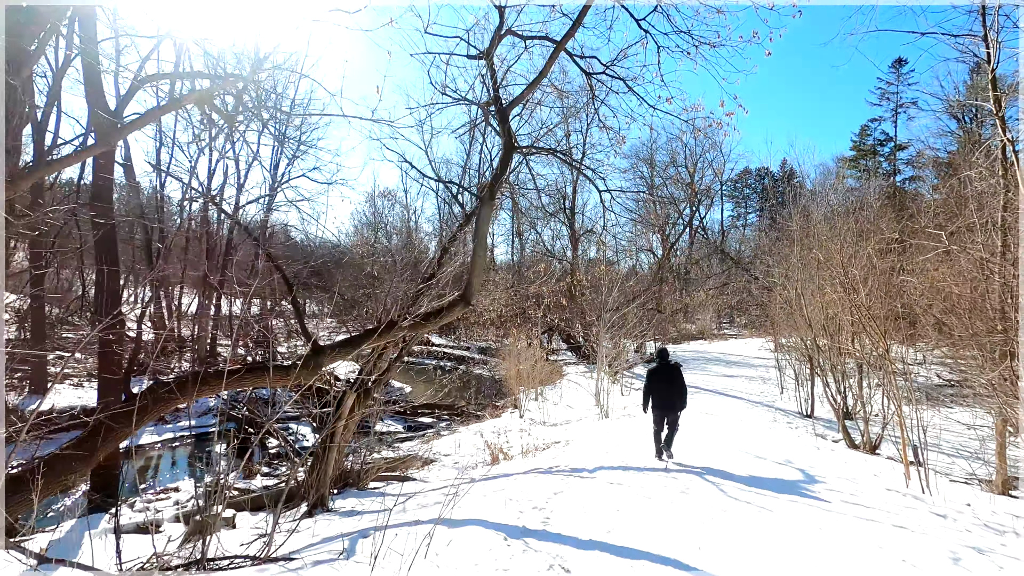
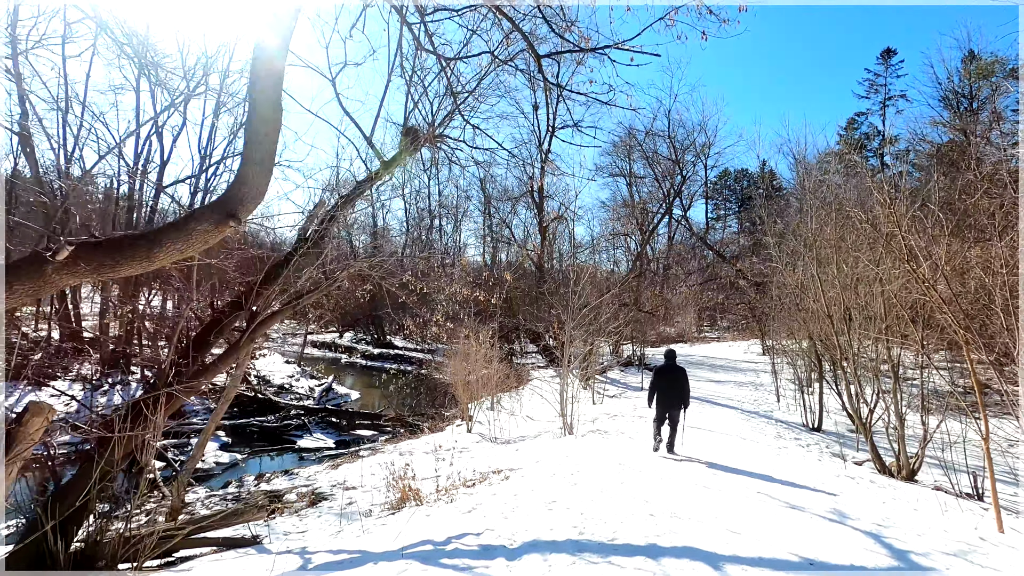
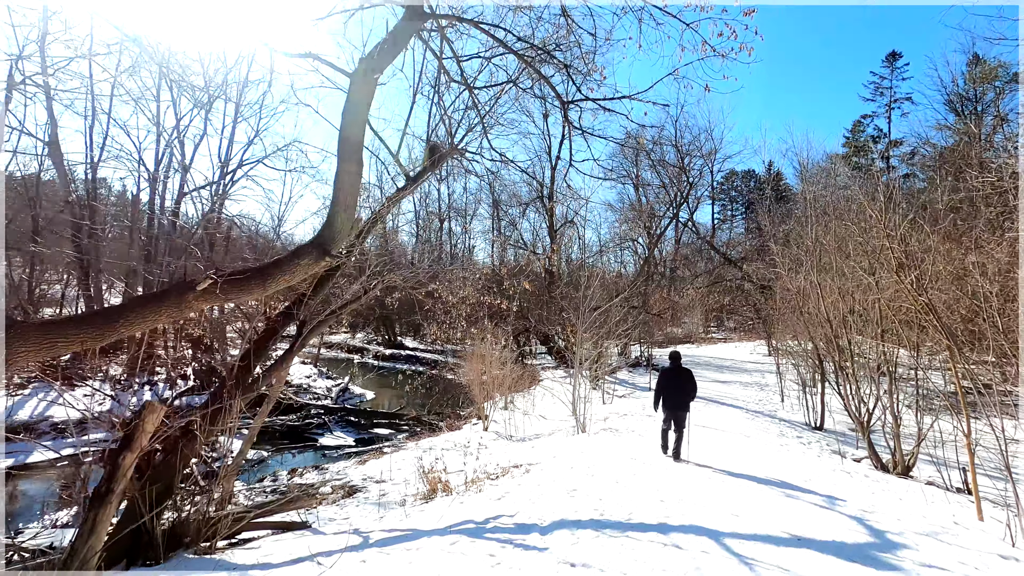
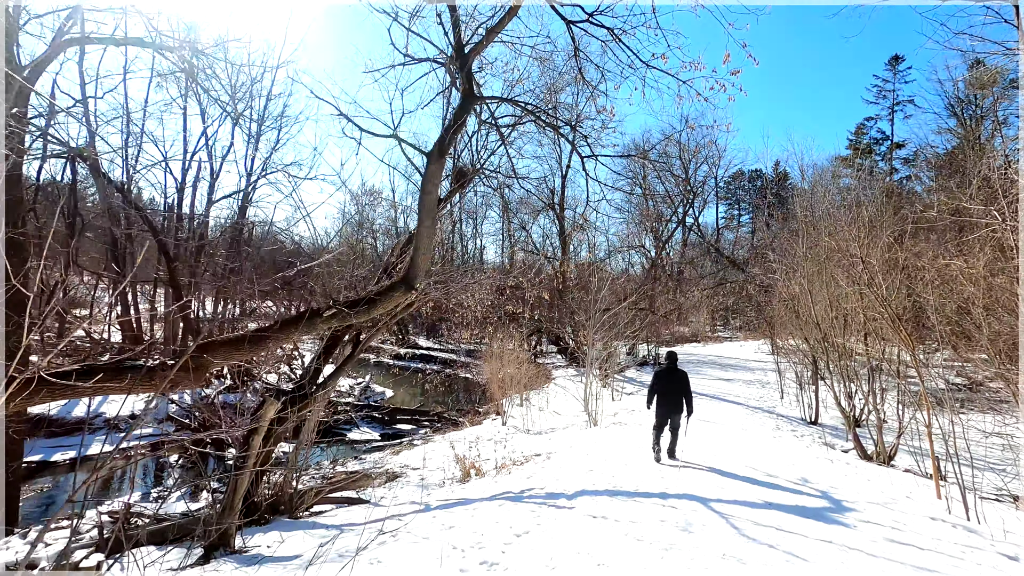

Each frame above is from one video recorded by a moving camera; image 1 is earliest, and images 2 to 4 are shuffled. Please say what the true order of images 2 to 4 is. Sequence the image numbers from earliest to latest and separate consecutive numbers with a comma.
4, 3, 2
